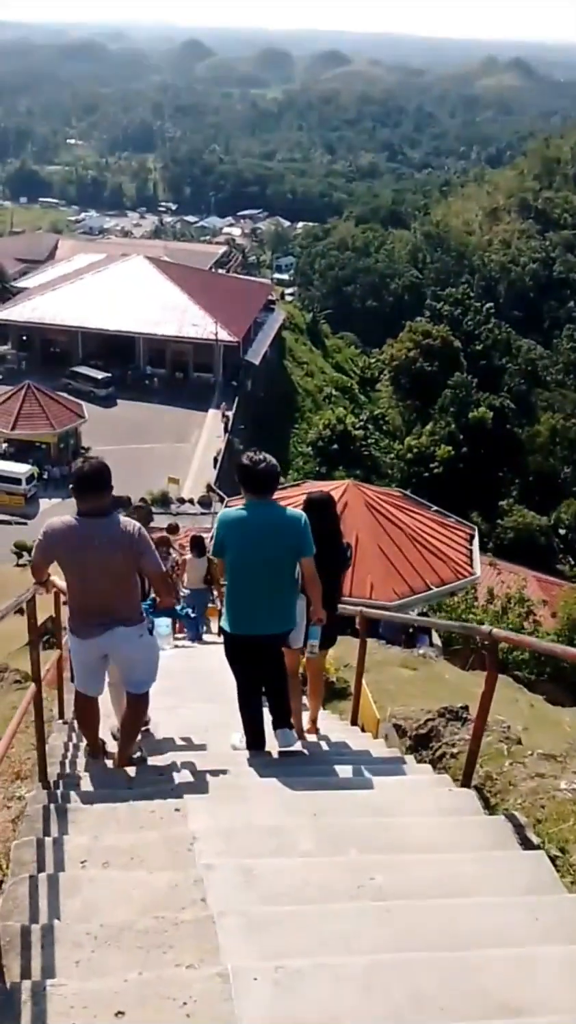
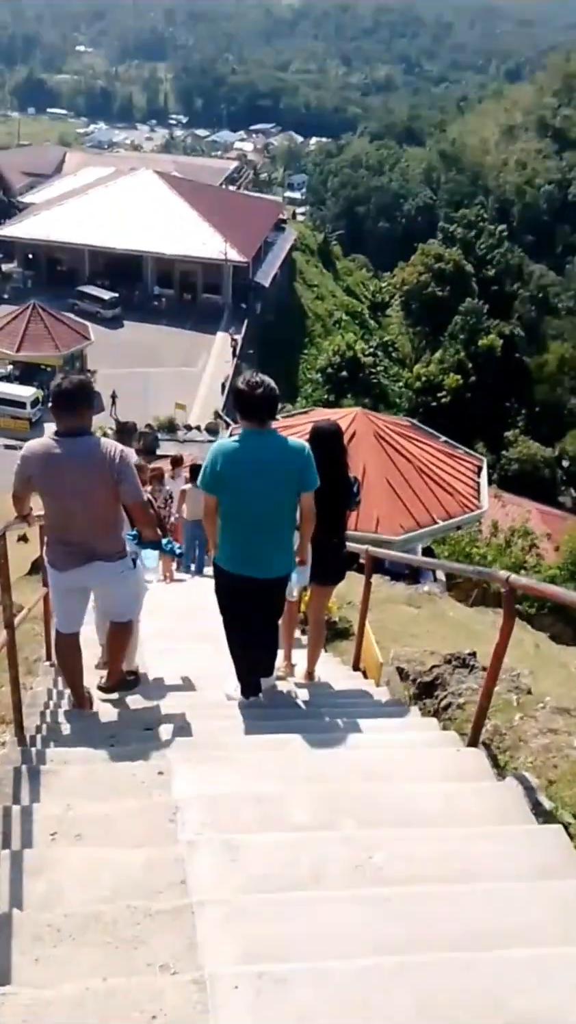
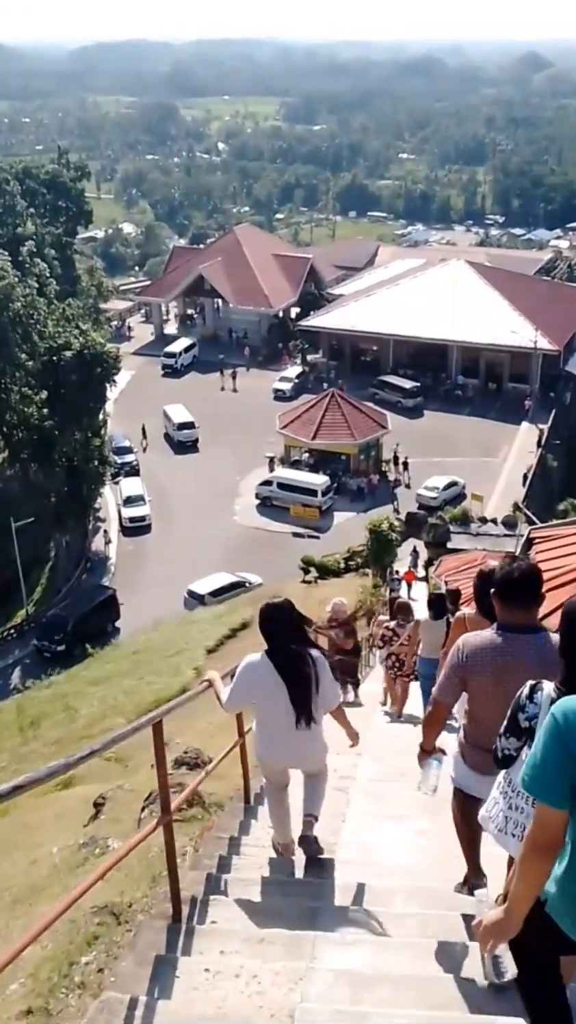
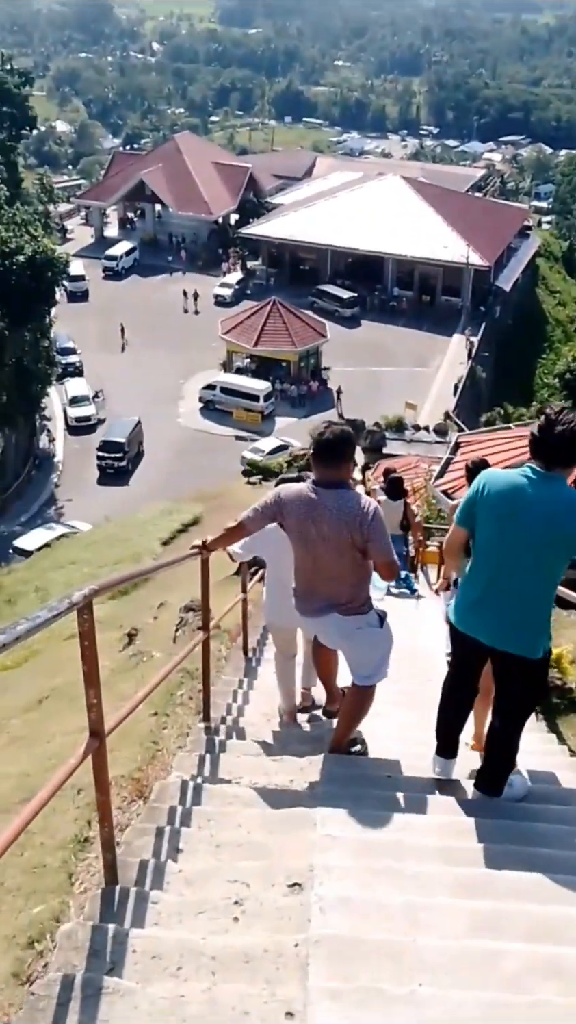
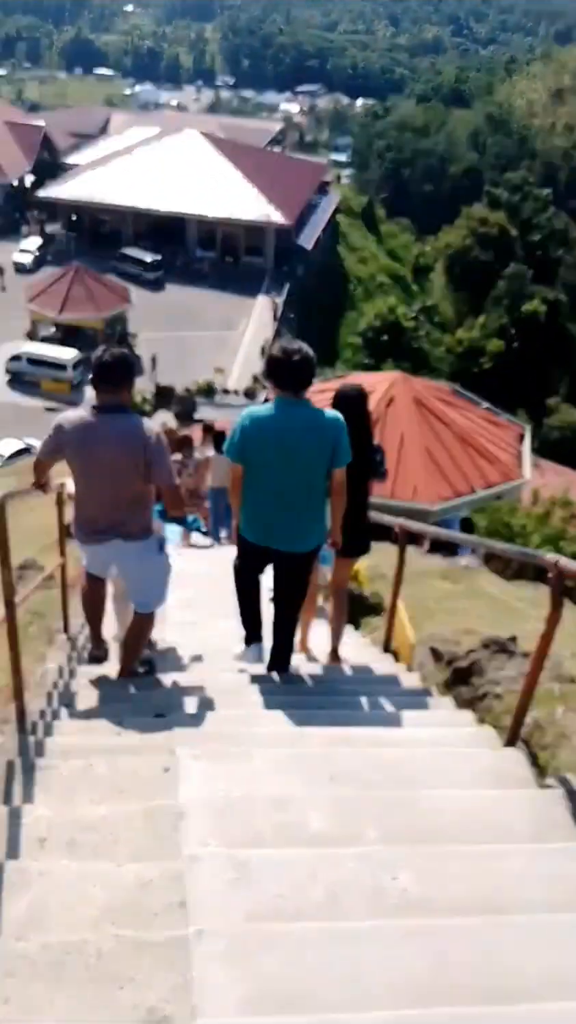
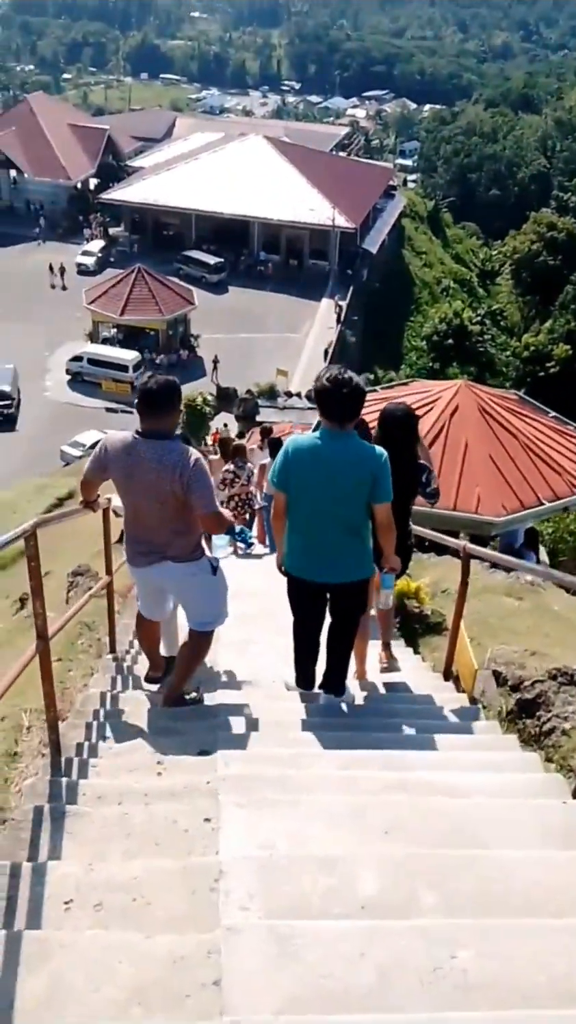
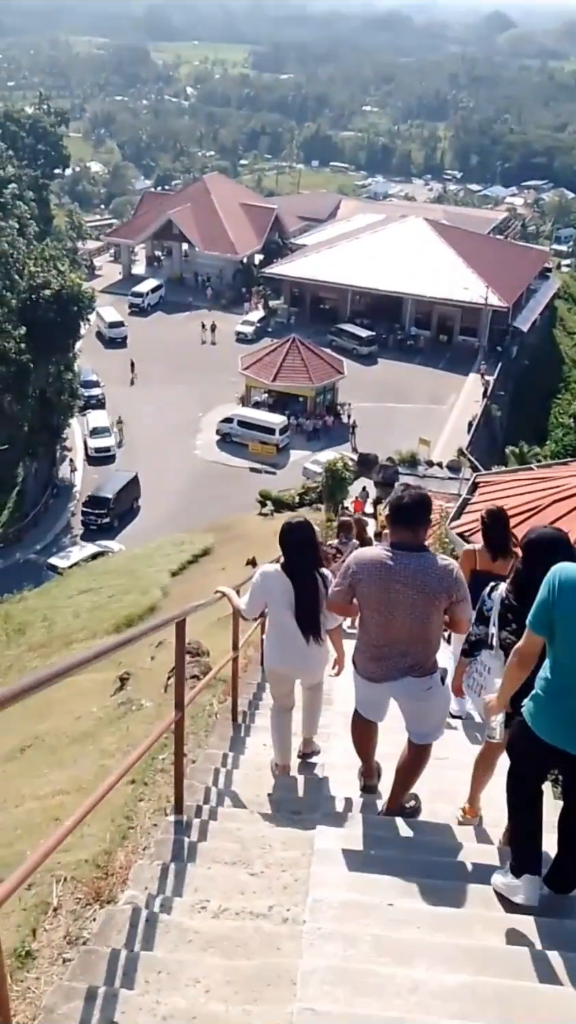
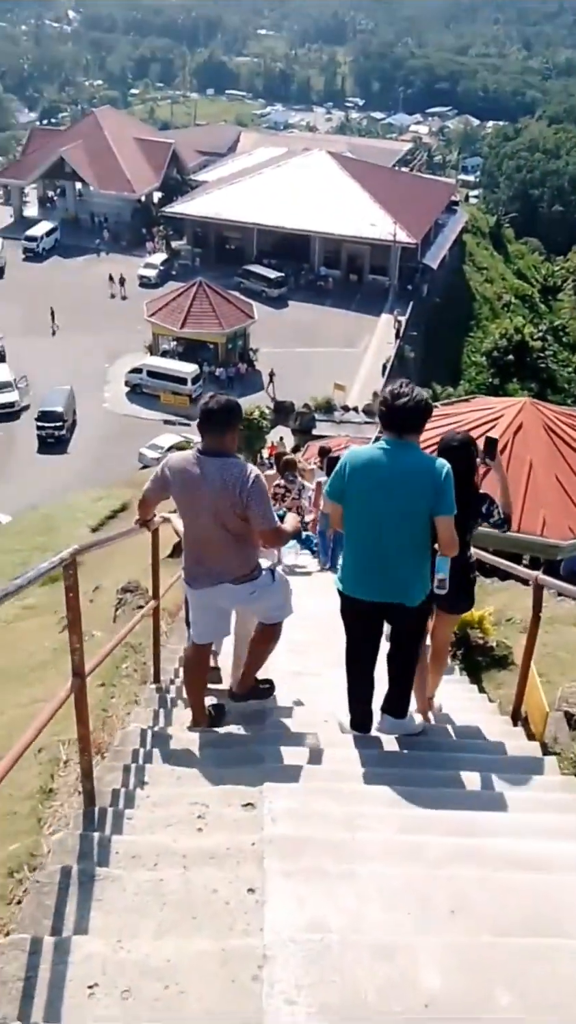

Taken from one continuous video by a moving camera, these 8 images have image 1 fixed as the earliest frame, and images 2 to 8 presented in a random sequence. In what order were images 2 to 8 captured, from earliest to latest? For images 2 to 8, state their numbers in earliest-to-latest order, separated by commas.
2, 5, 6, 8, 4, 7, 3
